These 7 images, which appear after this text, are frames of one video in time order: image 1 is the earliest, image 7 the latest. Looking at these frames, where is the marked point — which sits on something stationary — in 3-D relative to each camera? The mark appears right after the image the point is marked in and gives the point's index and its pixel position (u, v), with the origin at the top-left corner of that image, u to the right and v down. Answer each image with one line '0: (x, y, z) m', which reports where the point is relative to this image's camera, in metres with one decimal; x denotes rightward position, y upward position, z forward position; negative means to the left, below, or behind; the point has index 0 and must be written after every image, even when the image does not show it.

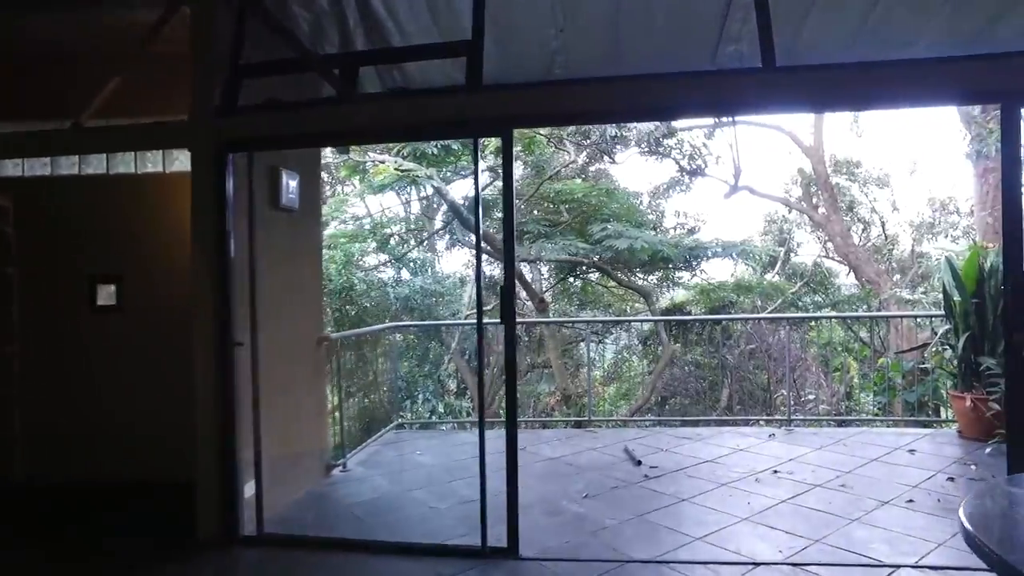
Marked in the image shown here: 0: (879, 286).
0: (+4.8, 0.0, +9.1) m
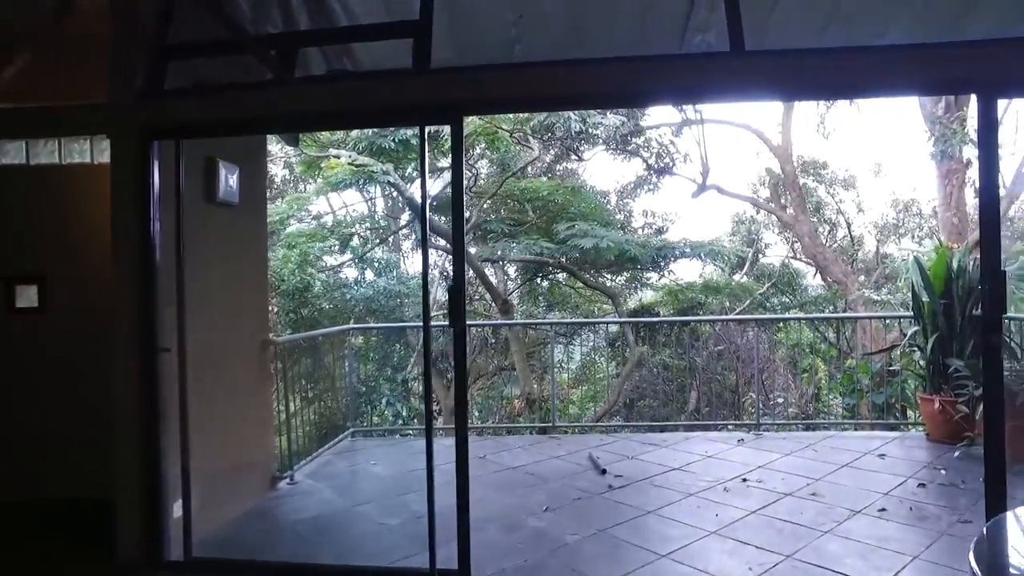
0: (+4.4, 0.0, +9.1) m
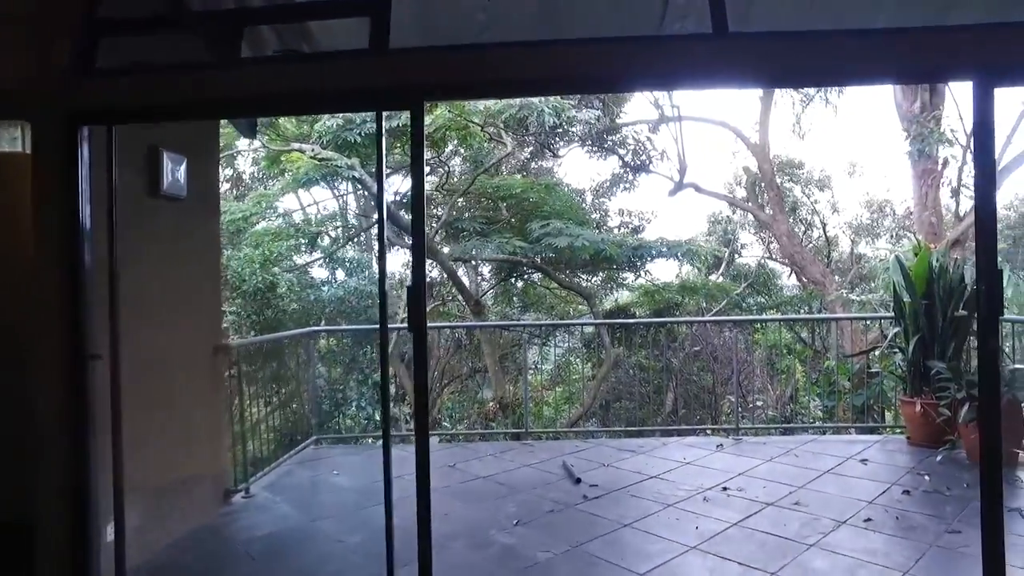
0: (+4.0, 0.0, +9.0) m
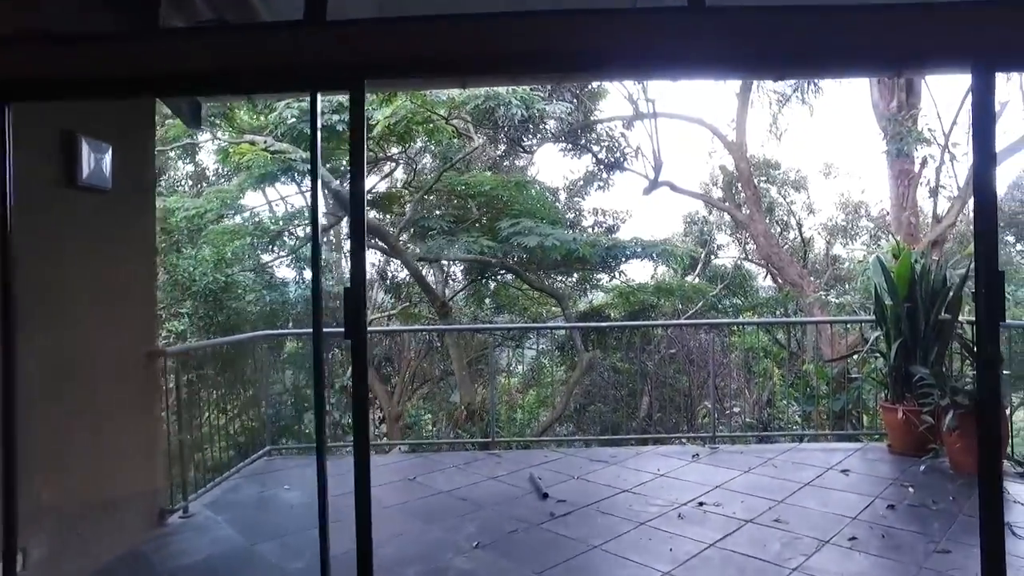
0: (+3.7, 0.0, +8.9) m
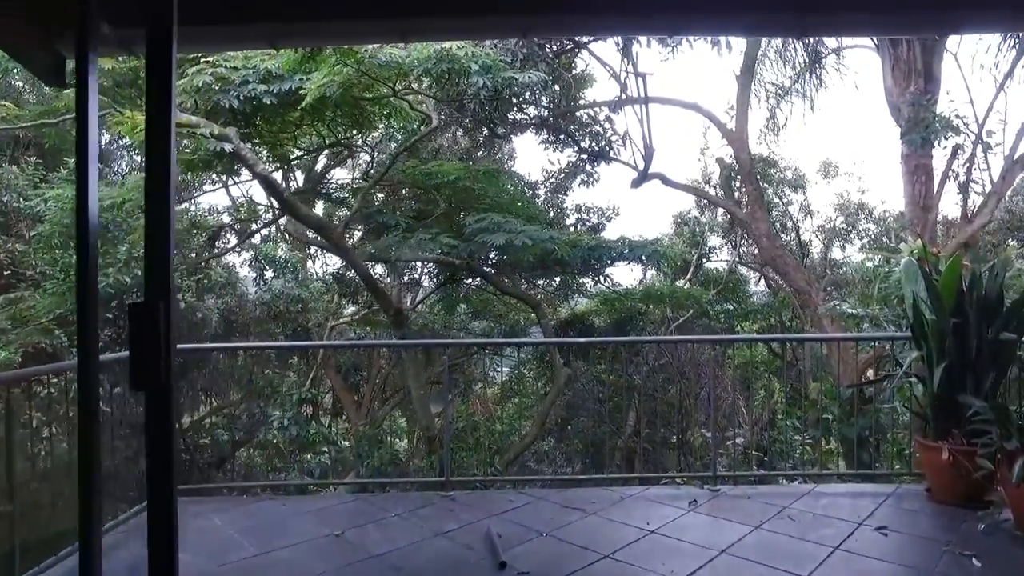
0: (+3.4, -0.1, +8.1) m
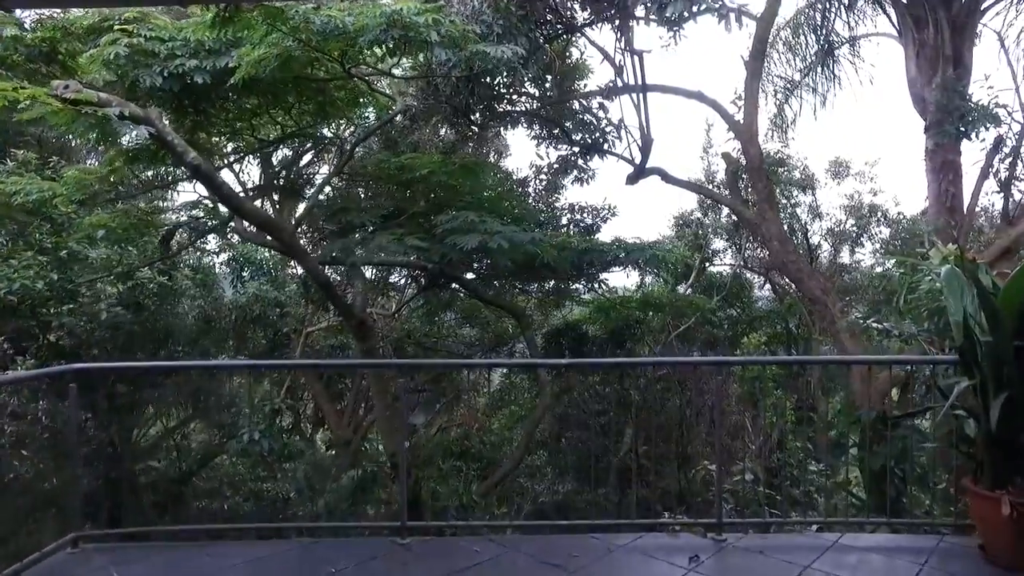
0: (+3.2, -0.2, +7.5) m
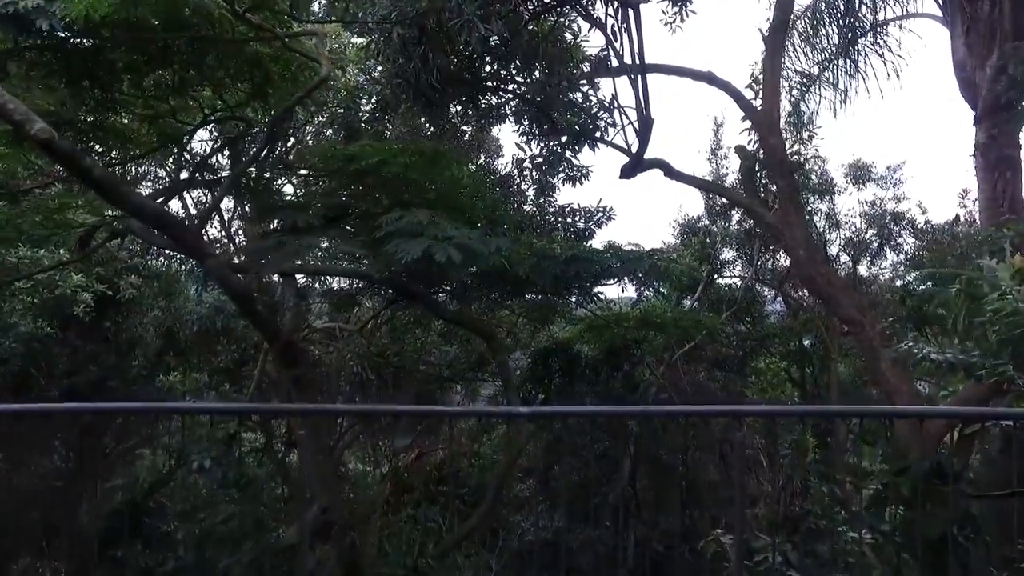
0: (+3.1, -0.3, +6.5) m
